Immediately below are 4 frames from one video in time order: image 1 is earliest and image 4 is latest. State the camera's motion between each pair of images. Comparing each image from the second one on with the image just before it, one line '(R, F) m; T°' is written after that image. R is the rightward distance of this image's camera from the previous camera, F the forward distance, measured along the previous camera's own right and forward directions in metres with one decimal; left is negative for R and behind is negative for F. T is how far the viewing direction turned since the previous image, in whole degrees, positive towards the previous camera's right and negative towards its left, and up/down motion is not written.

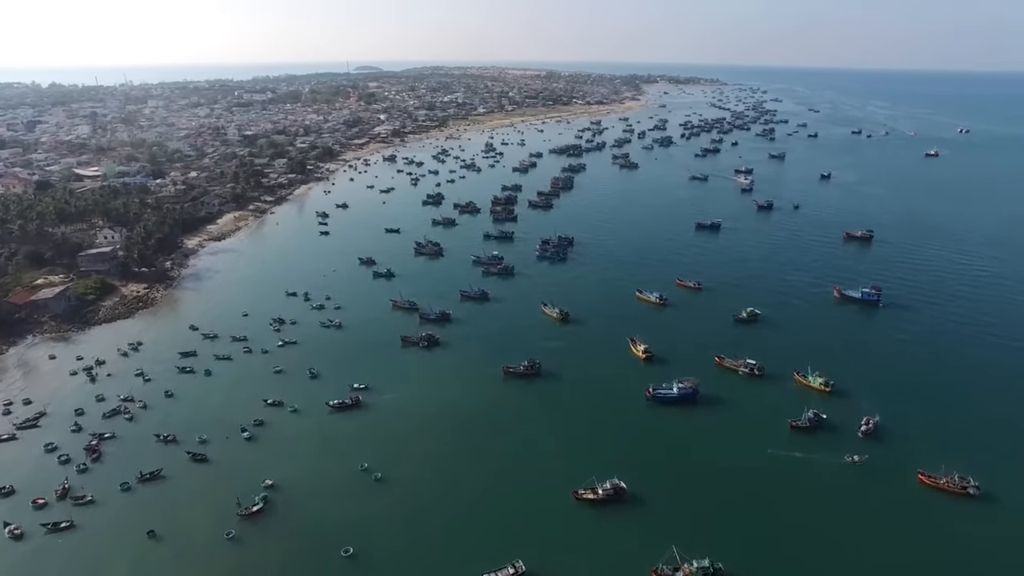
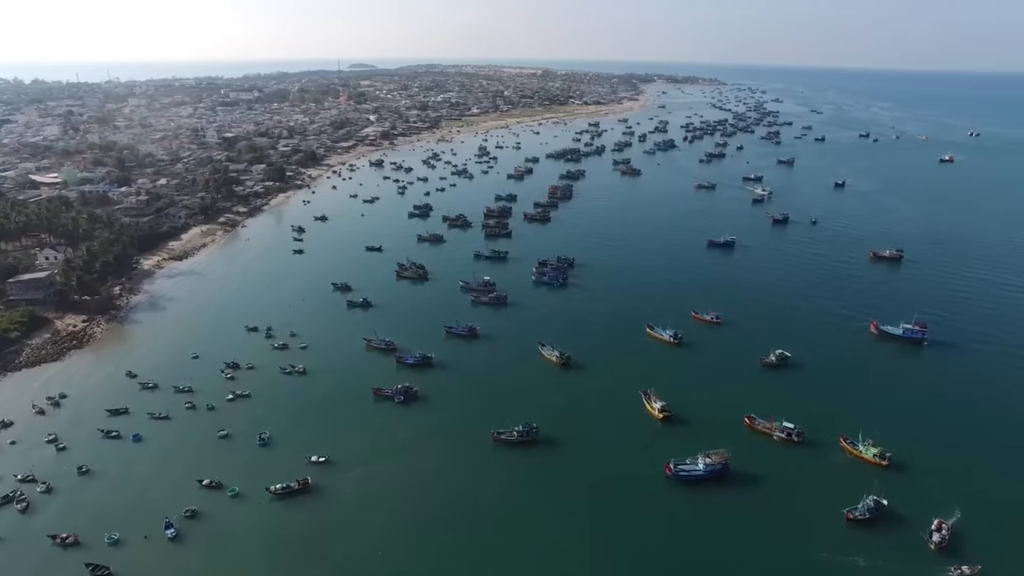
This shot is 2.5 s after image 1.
(+0.1, +5.0) m; 0°
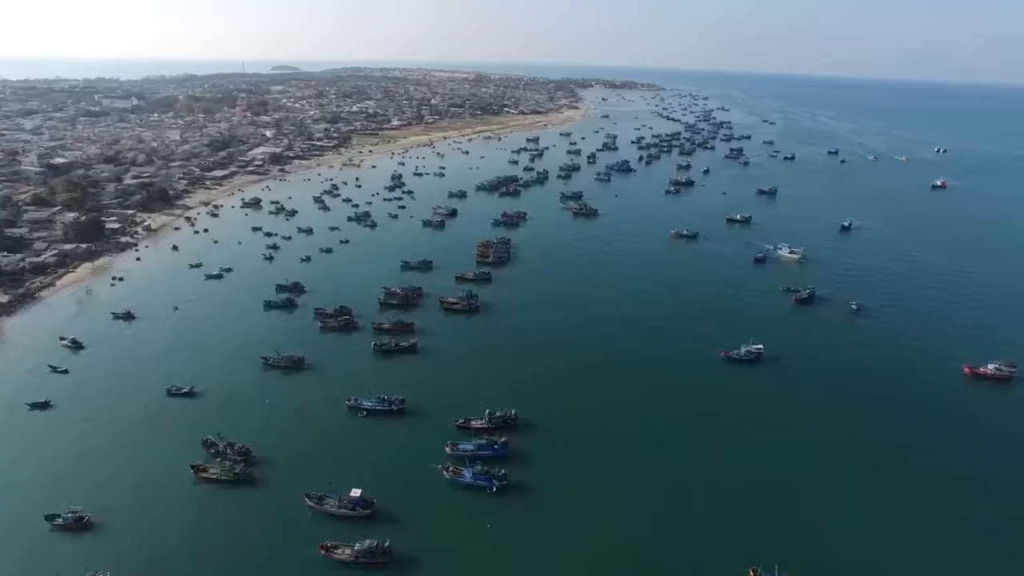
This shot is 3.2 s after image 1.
(+2.0, +18.7) m; +5°
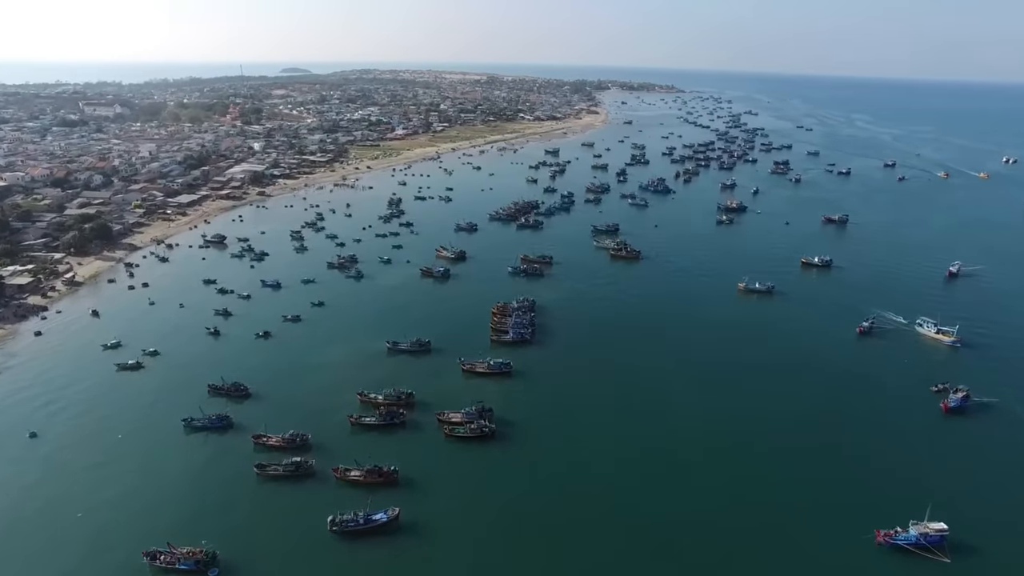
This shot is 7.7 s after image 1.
(-0.9, +12.1) m; -1°
